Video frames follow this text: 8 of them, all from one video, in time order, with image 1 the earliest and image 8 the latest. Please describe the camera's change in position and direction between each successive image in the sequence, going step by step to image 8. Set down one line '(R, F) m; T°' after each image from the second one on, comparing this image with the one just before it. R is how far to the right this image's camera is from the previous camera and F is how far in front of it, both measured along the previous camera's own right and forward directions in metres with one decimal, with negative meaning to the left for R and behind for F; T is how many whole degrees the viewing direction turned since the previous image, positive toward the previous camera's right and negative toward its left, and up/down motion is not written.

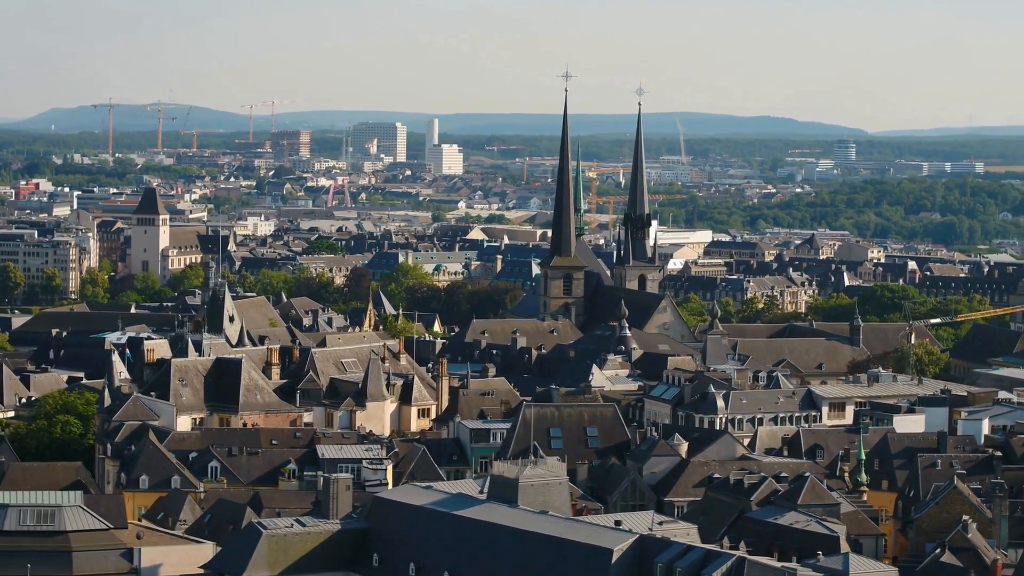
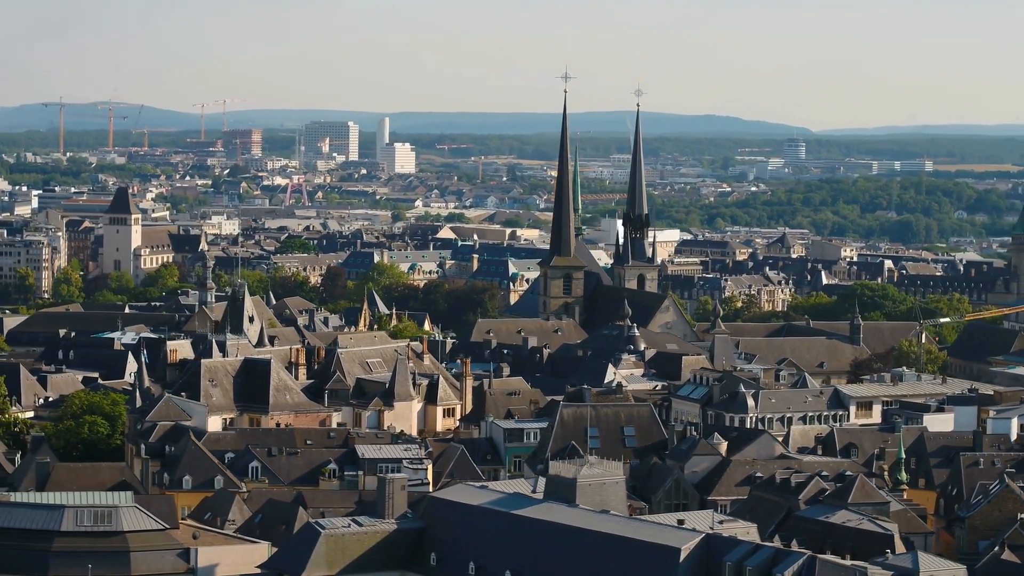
(-1.5, -0.2) m; +1°
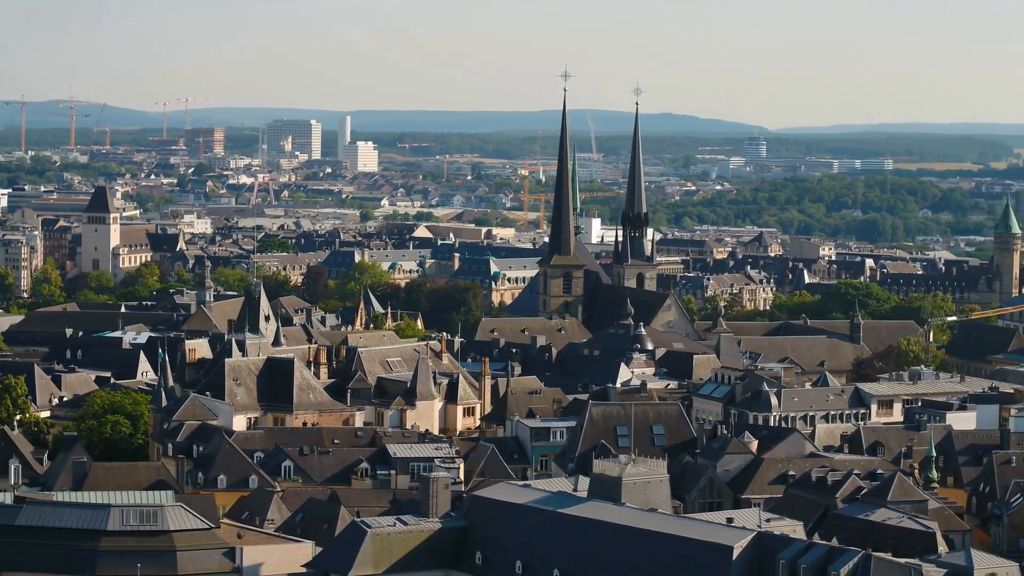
(-1.2, -0.2) m; +1°
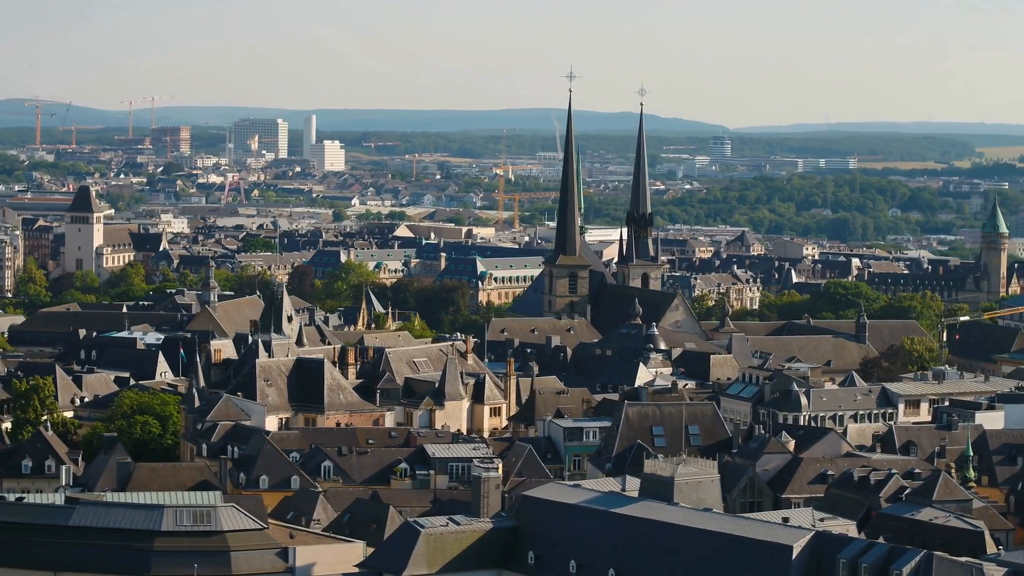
(-1.2, -0.2) m; +1°
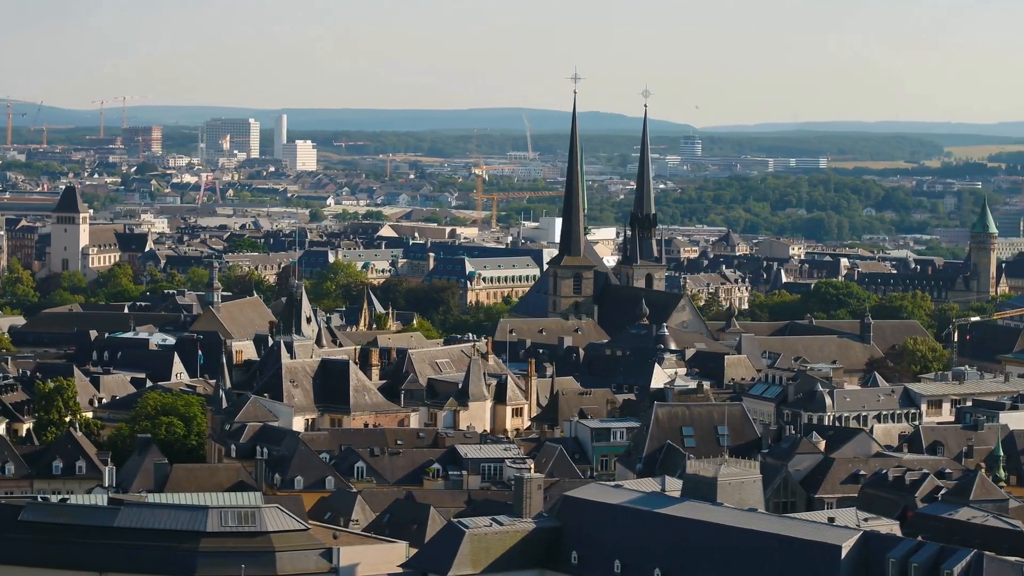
(-1.0, -0.2) m; +1°
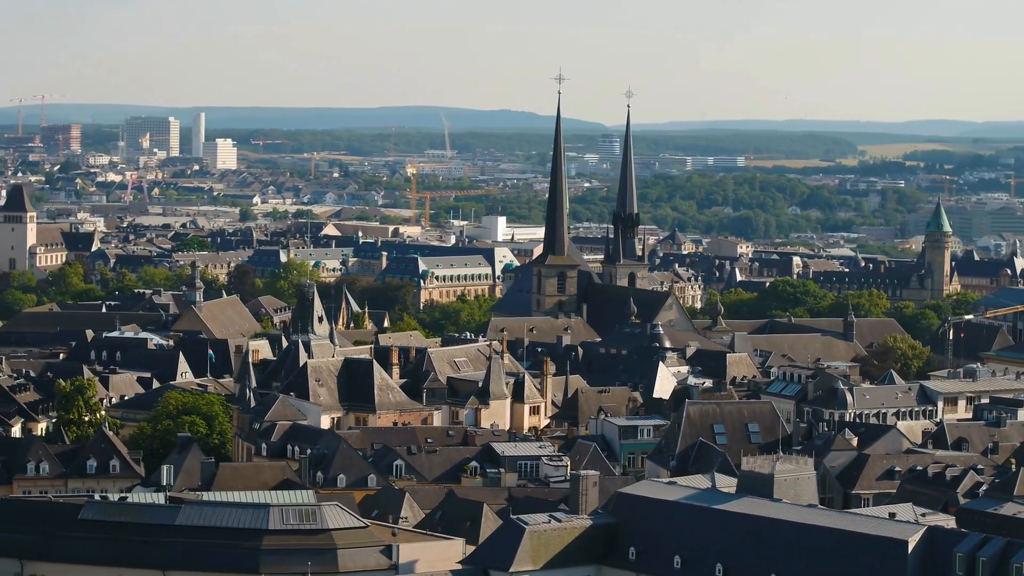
(-2.0, -0.4) m; +2°
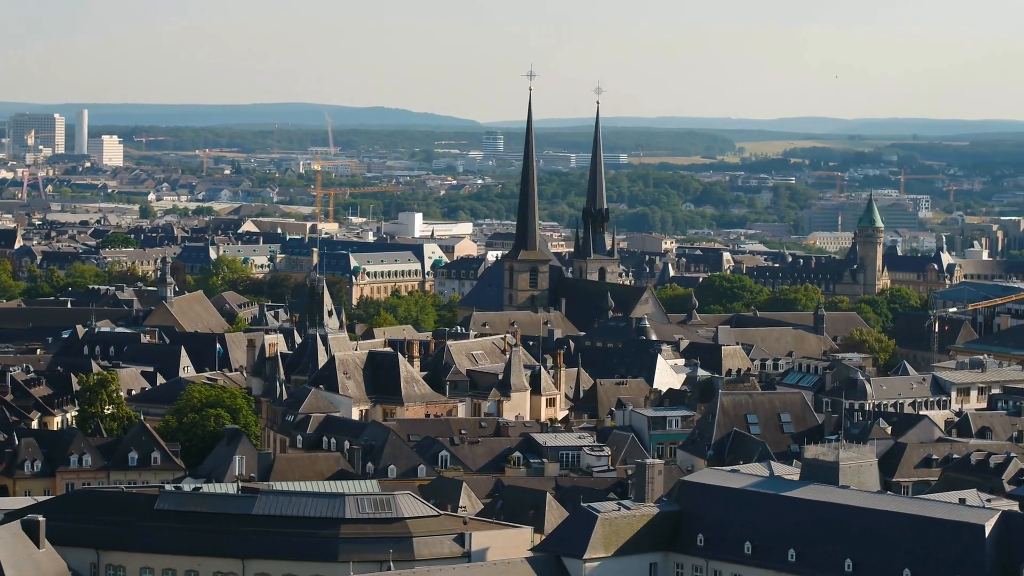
(-2.7, -0.7) m; +3°
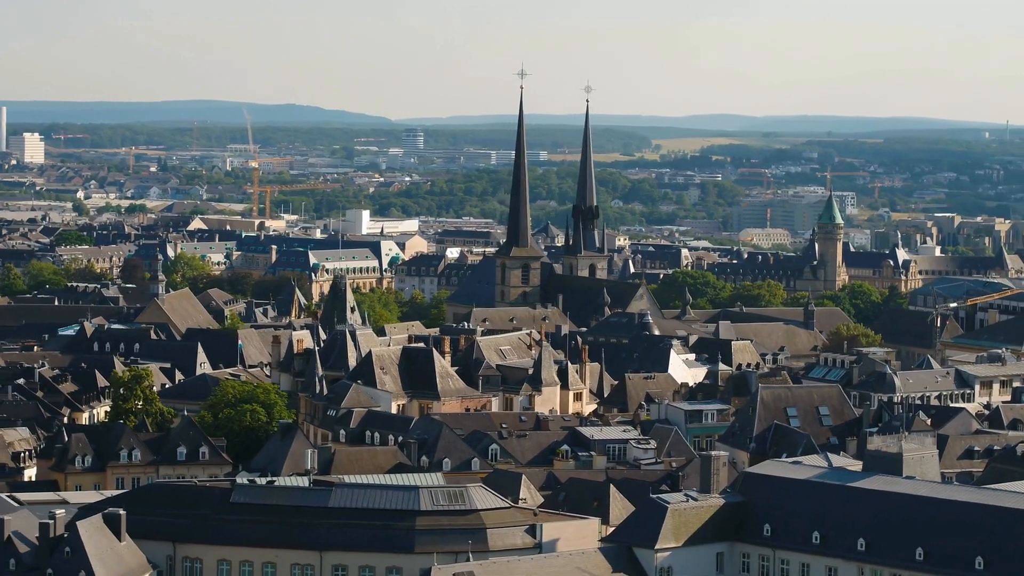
(-2.2, -0.7) m; +2°
